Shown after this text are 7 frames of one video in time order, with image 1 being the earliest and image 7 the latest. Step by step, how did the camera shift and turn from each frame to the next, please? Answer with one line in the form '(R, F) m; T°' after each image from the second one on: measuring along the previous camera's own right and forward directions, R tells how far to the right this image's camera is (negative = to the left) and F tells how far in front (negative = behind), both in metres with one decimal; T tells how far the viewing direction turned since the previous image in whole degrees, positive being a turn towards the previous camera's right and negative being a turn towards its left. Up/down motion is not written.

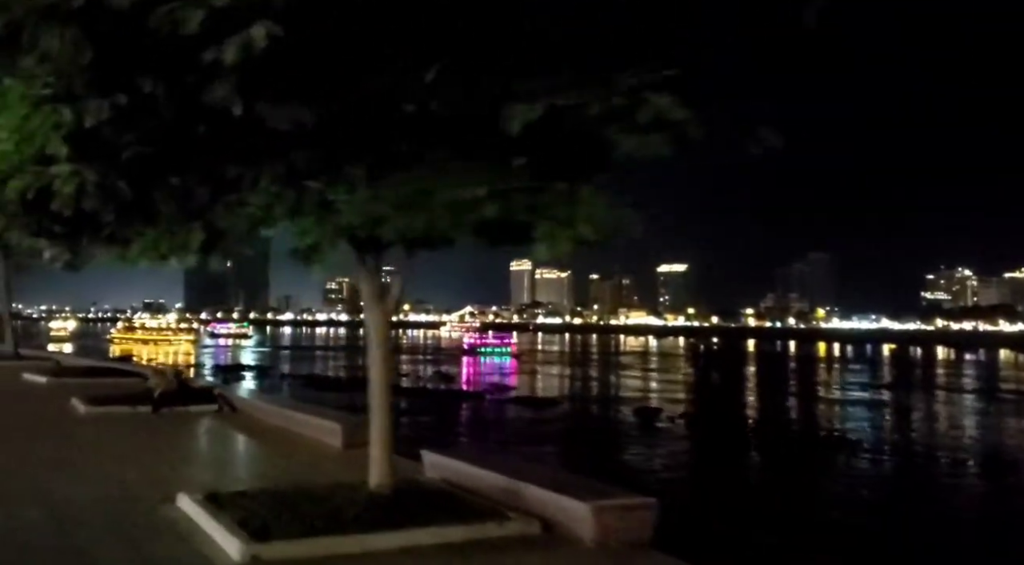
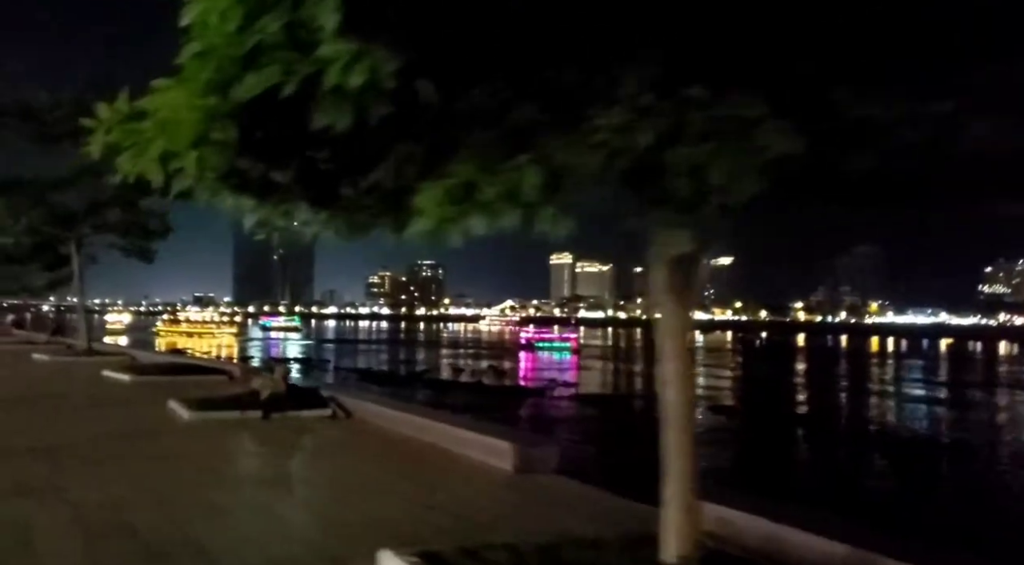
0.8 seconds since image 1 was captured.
(-0.8, +1.0) m; -2°
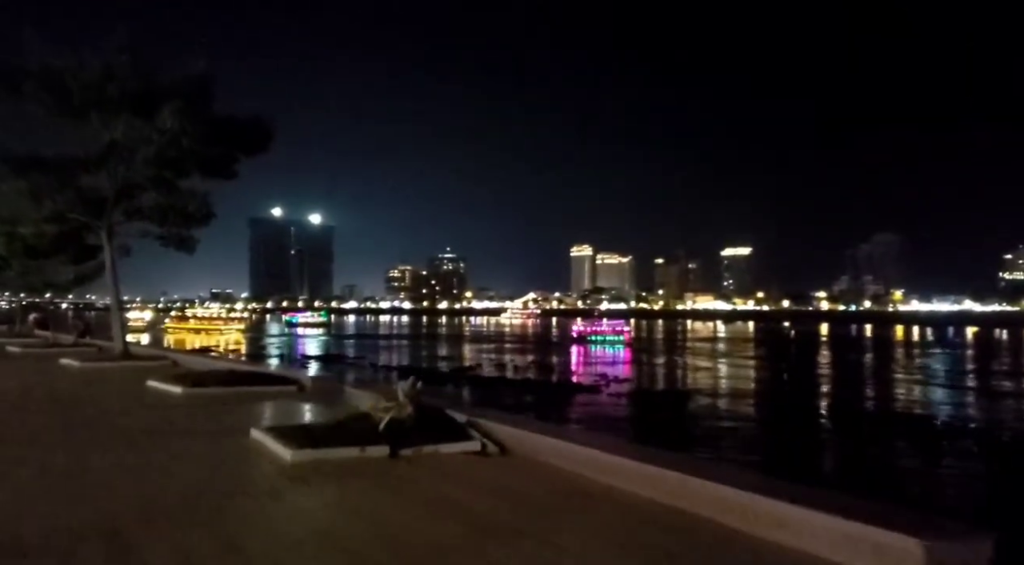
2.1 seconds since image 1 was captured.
(+0.4, +0.4) m; -1°
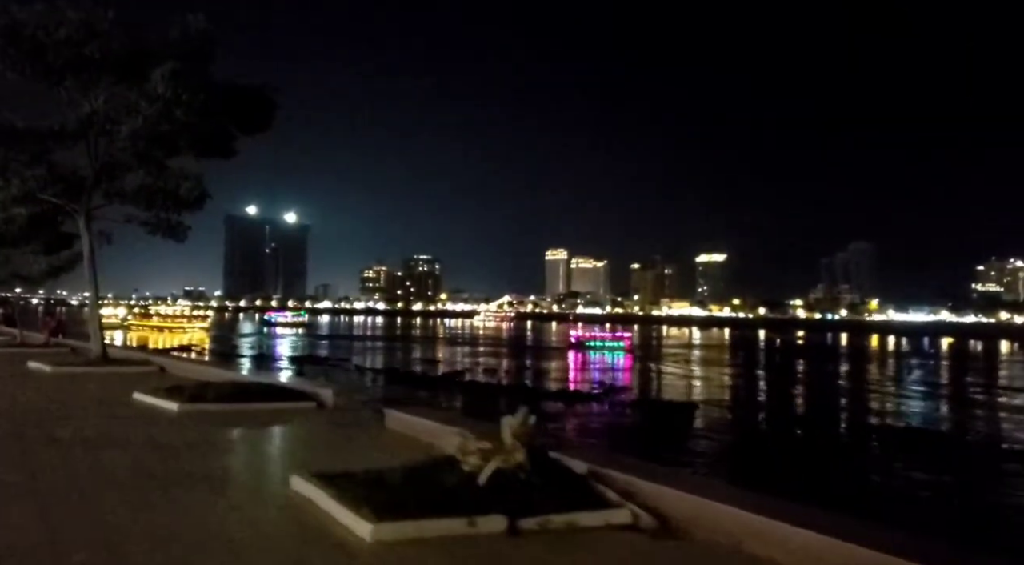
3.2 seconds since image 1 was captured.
(-0.3, +0.6) m; +2°
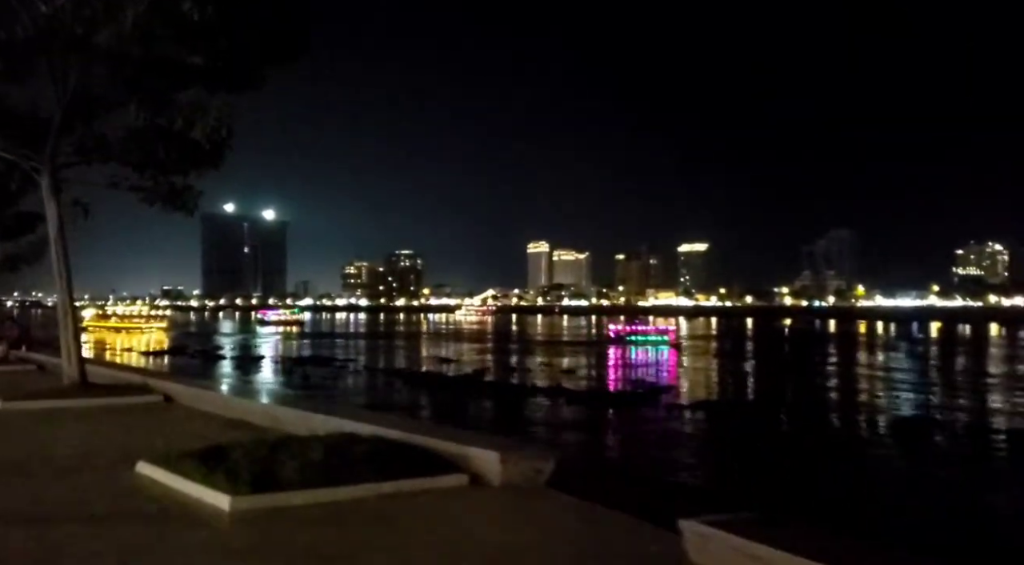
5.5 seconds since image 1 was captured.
(-0.7, +1.4) m; +1°
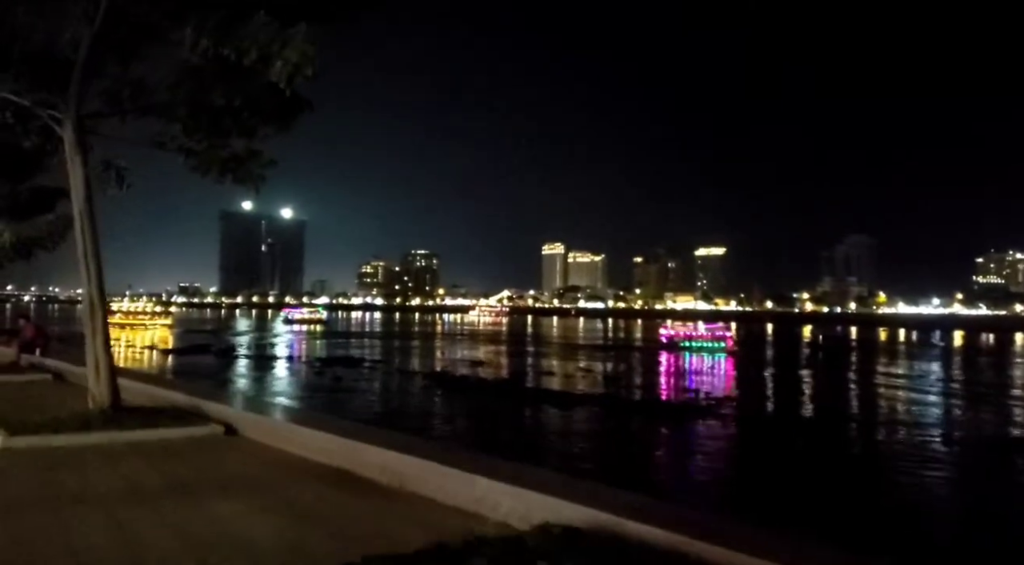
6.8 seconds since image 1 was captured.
(-0.4, +0.8) m; -1°
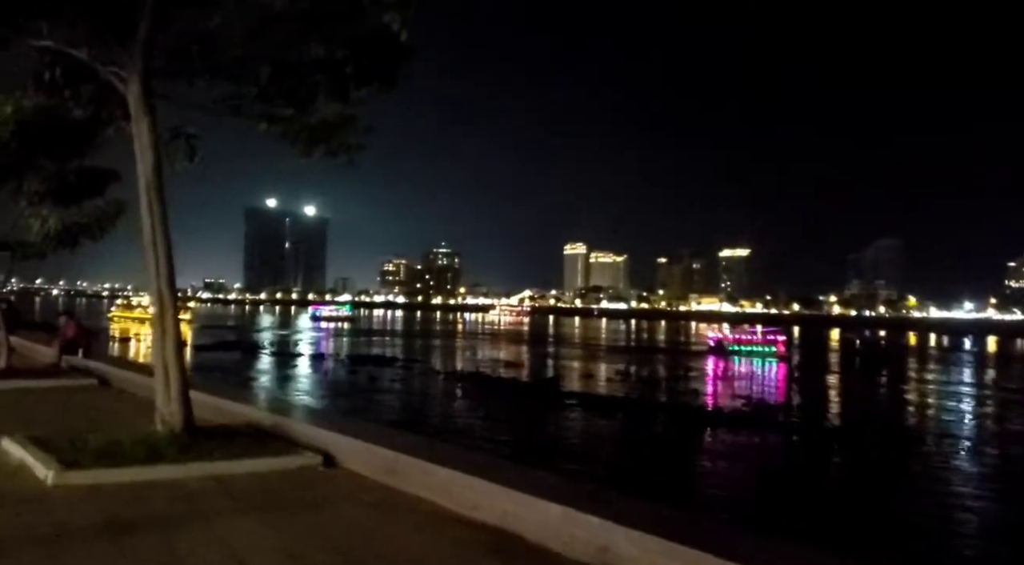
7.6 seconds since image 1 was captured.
(-0.3, +0.4) m; -1°
